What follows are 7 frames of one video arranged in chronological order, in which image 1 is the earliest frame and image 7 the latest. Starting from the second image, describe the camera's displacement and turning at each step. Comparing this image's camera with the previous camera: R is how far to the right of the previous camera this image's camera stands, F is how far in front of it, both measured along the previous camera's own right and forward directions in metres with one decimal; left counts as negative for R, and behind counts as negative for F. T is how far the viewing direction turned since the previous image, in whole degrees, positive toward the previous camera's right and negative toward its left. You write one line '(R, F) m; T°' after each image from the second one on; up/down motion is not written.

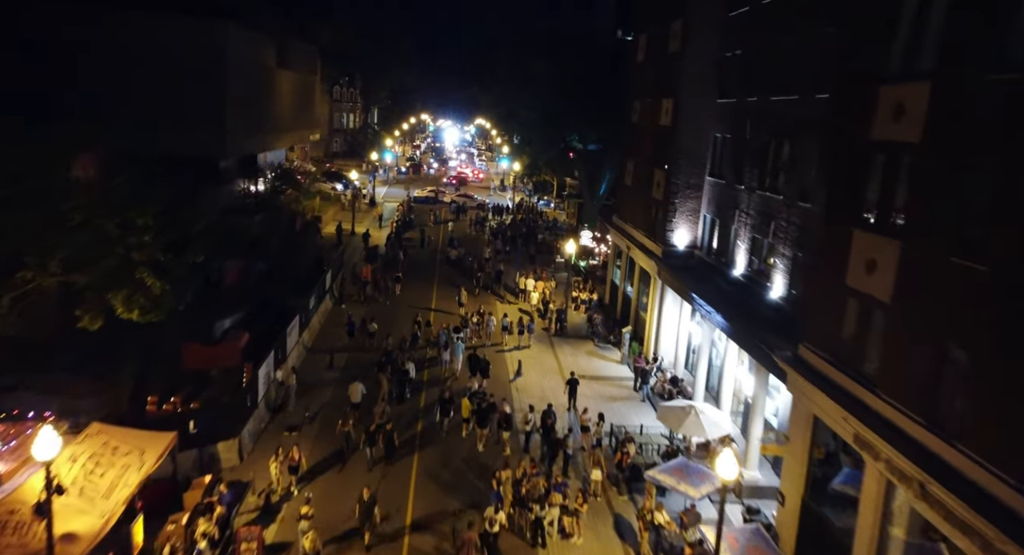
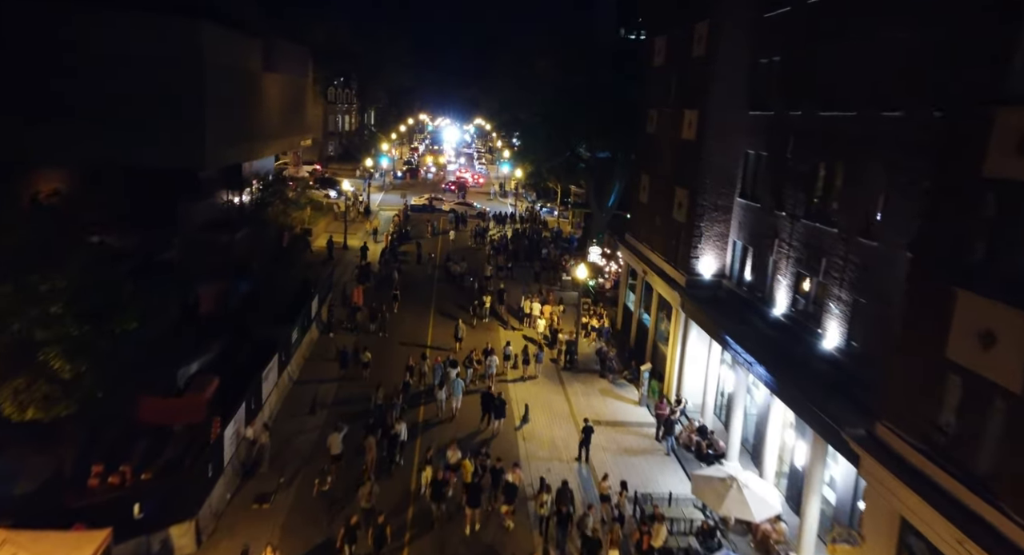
(-0.2, +2.7) m; 0°
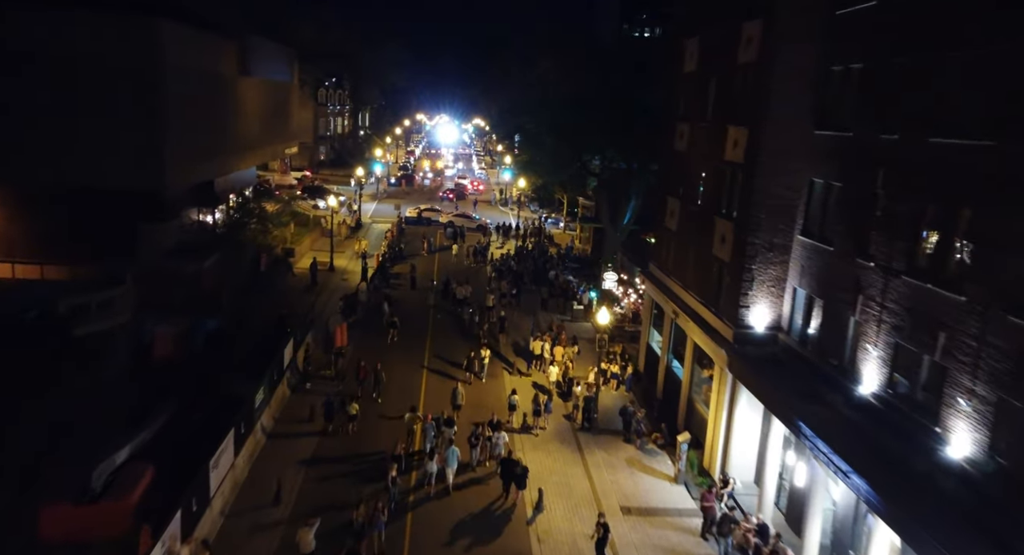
(-0.3, +4.0) m; 0°
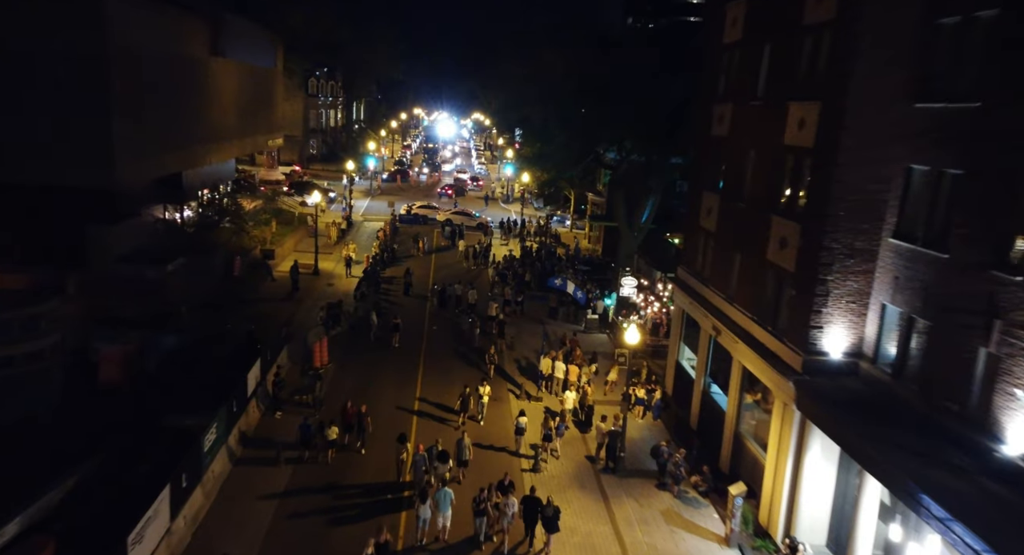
(-0.3, +3.8) m; 0°
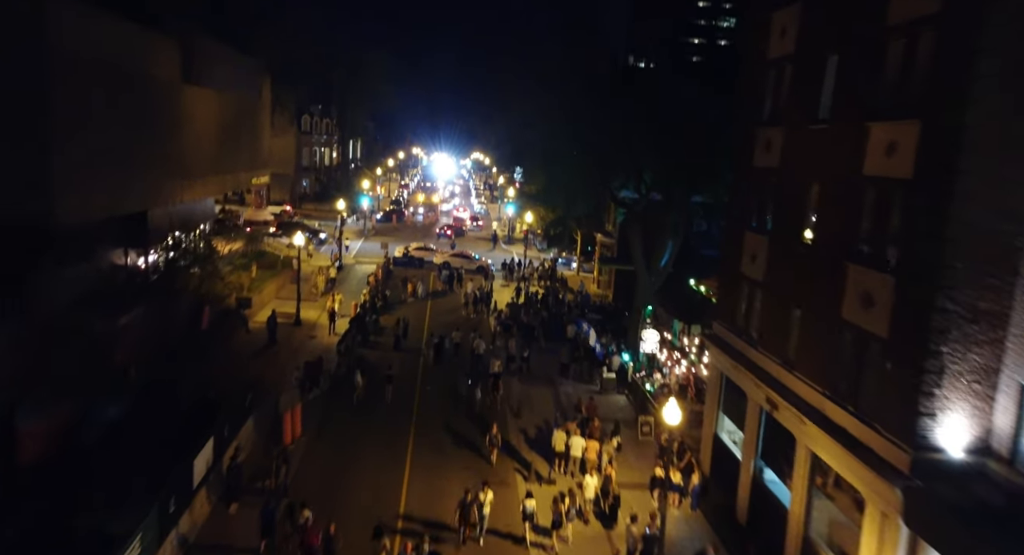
(-0.2, +3.5) m; 0°
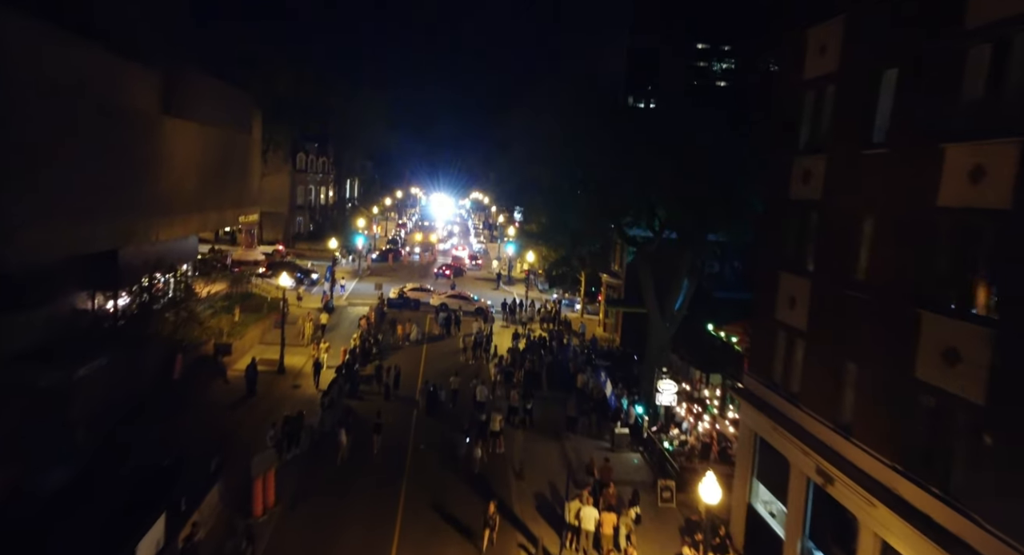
(-0.1, +2.2) m; 0°
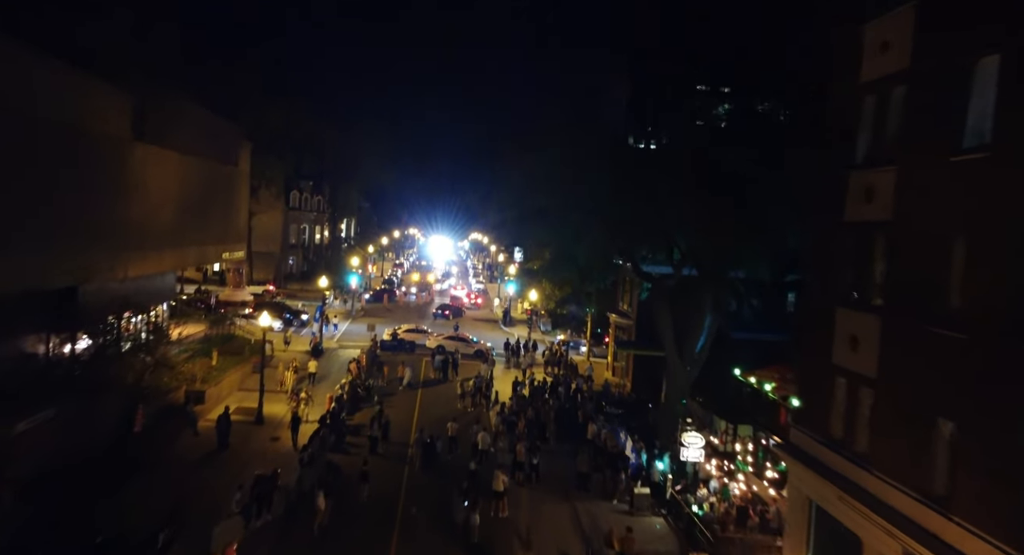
(-0.2, +2.5) m; 0°
